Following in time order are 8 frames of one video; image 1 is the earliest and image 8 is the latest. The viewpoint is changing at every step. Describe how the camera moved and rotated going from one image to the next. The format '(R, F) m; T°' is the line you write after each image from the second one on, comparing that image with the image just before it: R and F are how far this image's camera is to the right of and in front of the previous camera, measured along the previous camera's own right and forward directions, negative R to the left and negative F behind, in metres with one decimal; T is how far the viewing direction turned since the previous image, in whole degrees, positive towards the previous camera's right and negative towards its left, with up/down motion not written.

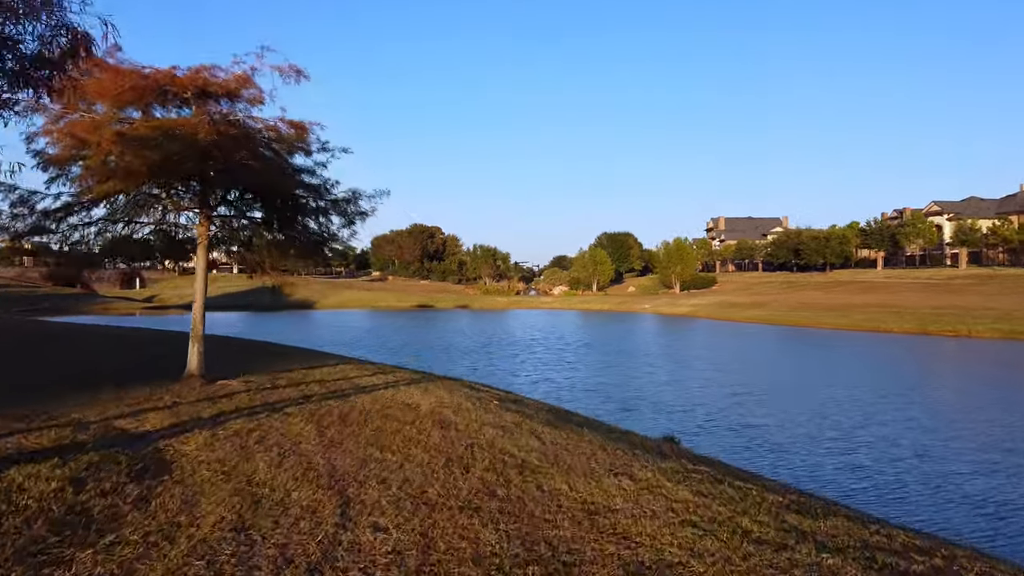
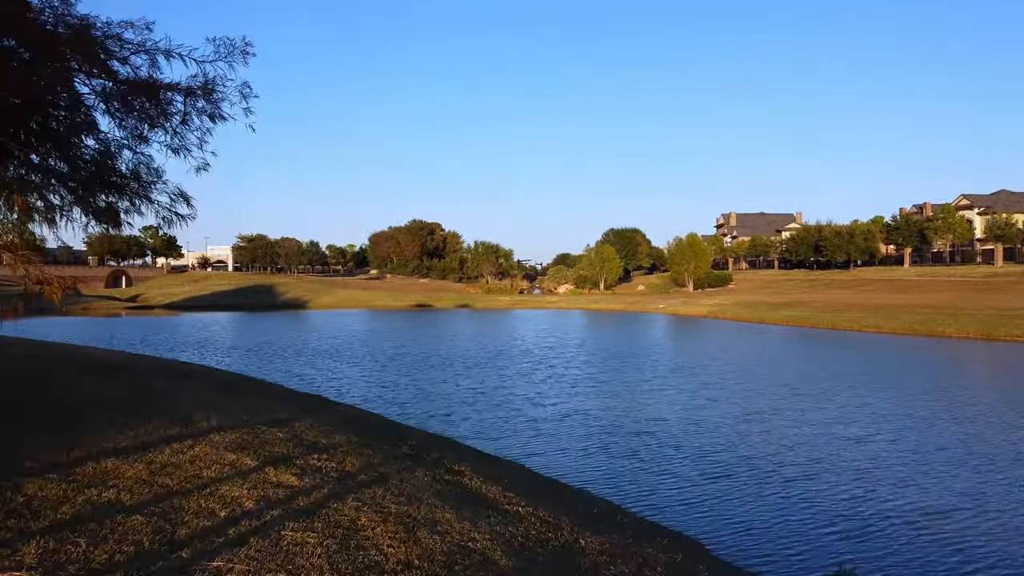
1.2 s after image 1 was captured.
(-0.4, +9.5) m; 0°
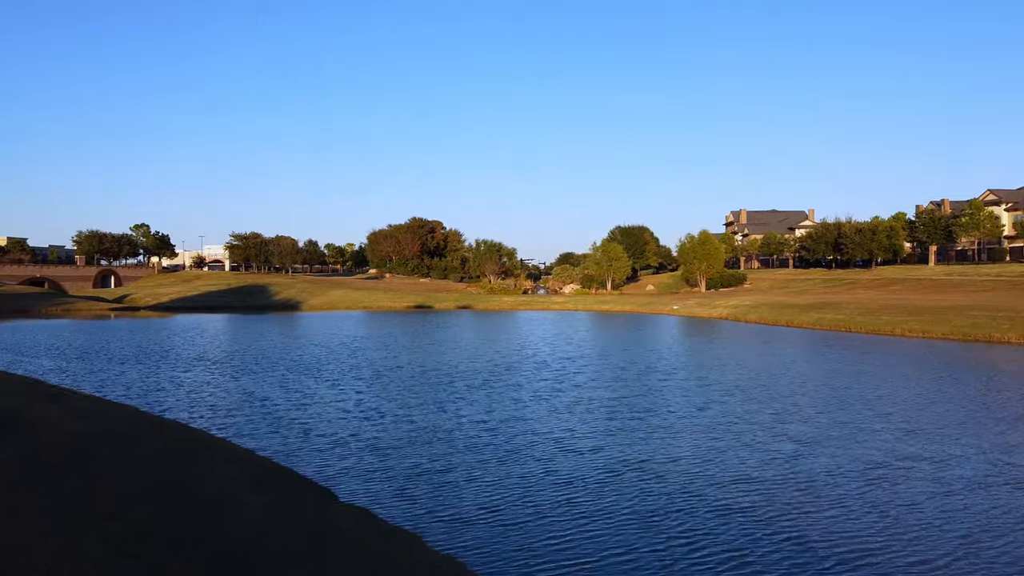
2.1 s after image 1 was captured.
(-0.5, +7.4) m; 0°
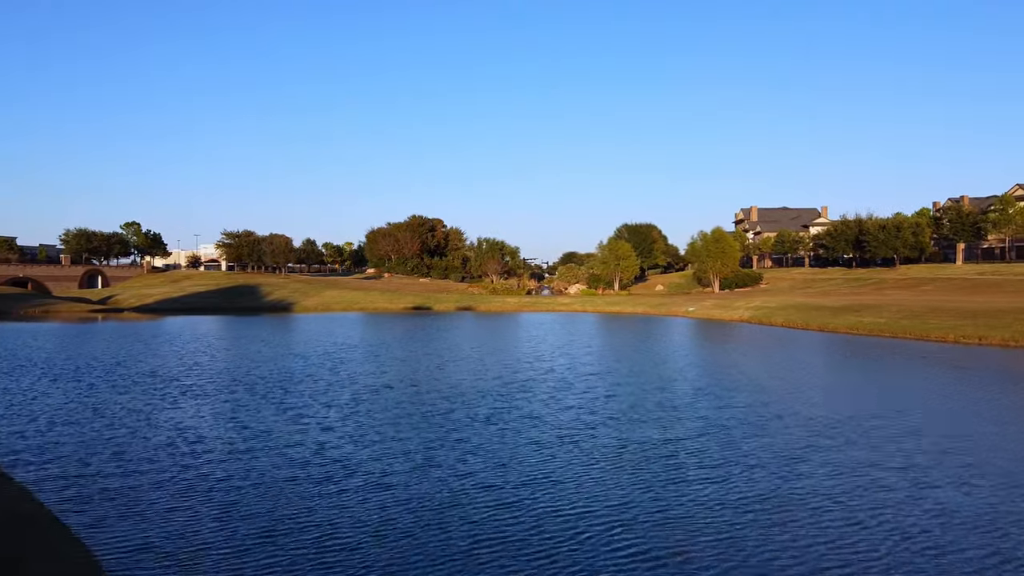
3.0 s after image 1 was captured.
(-0.5, +7.6) m; 0°
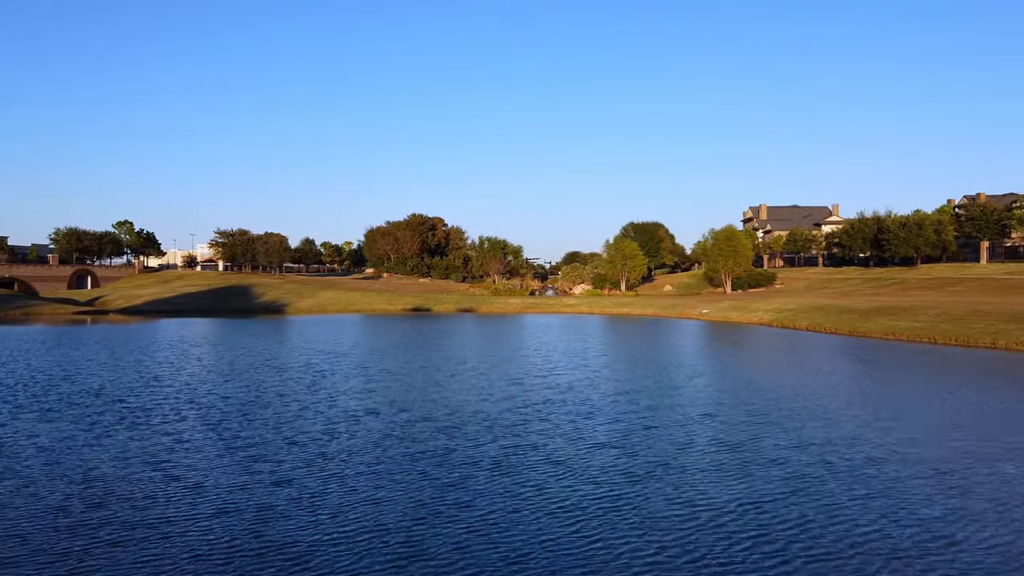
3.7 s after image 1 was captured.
(-0.4, +6.0) m; 0°
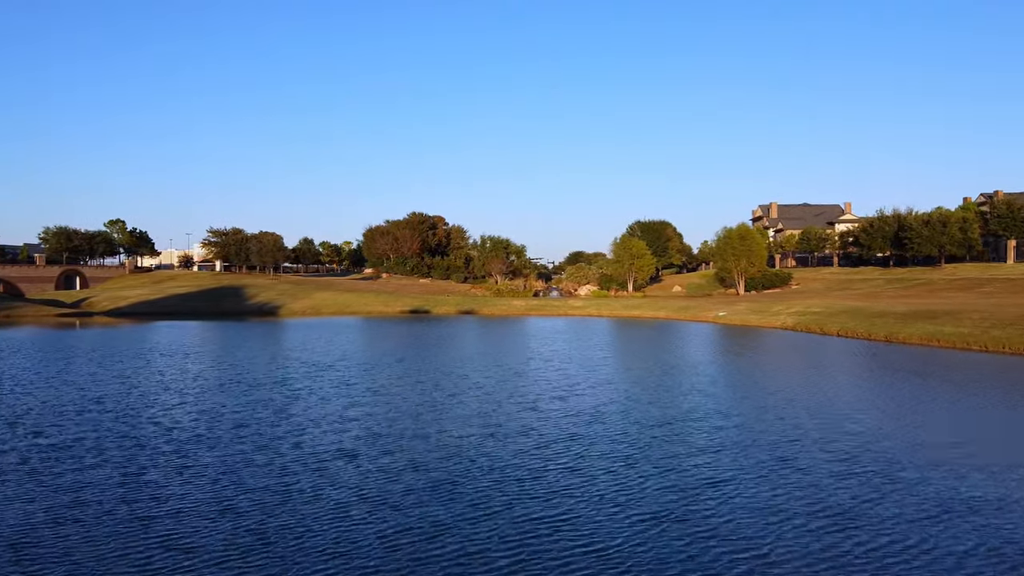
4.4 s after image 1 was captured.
(-0.4, +6.1) m; 0°
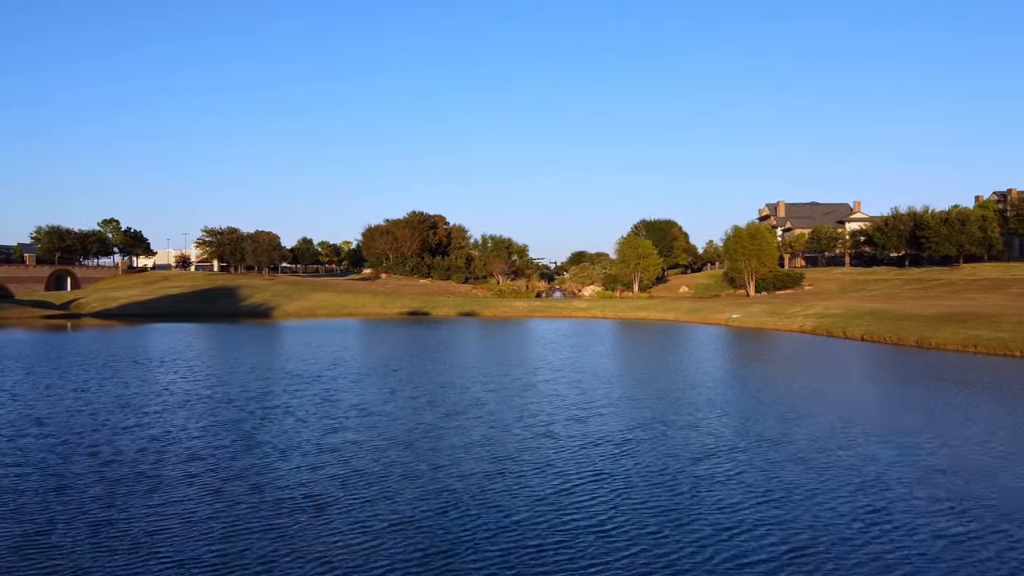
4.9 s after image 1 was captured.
(-0.3, +4.4) m; 0°
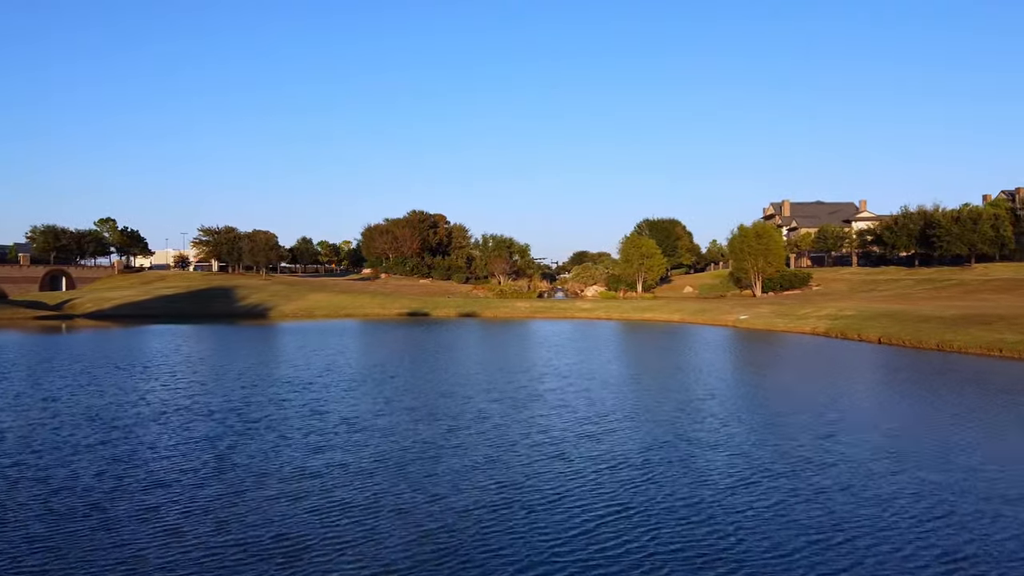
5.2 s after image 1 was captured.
(-0.2, +2.6) m; 0°
